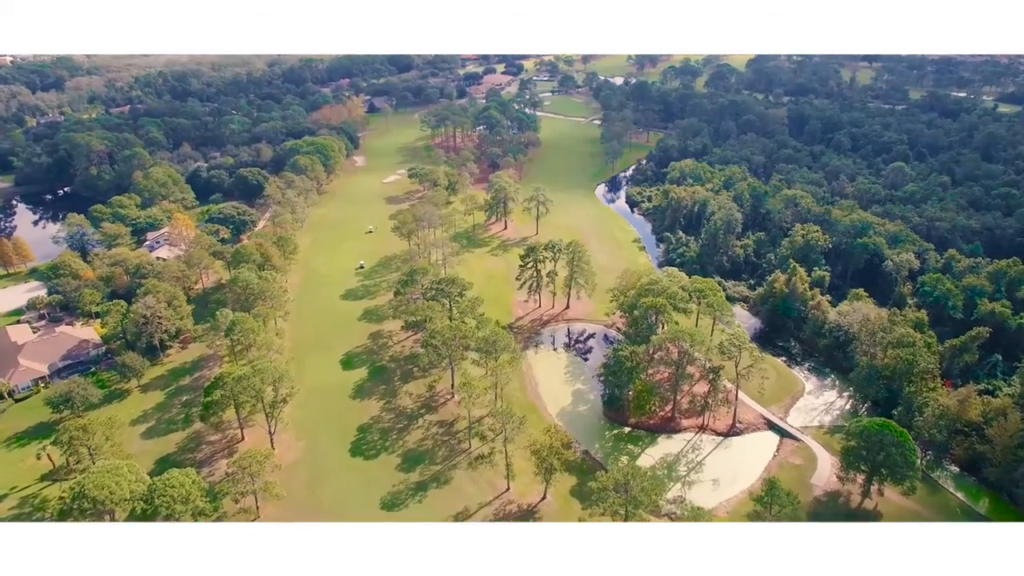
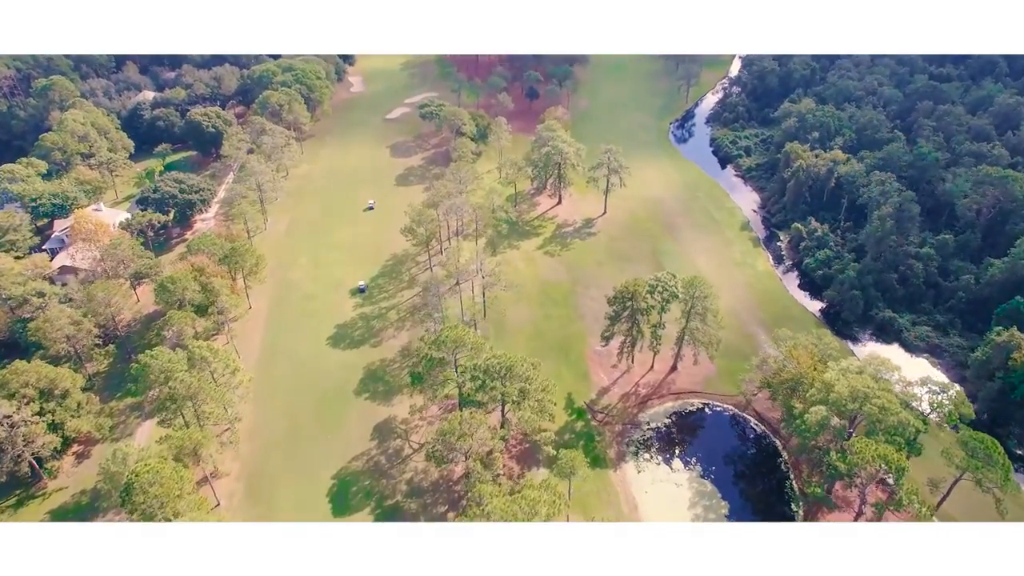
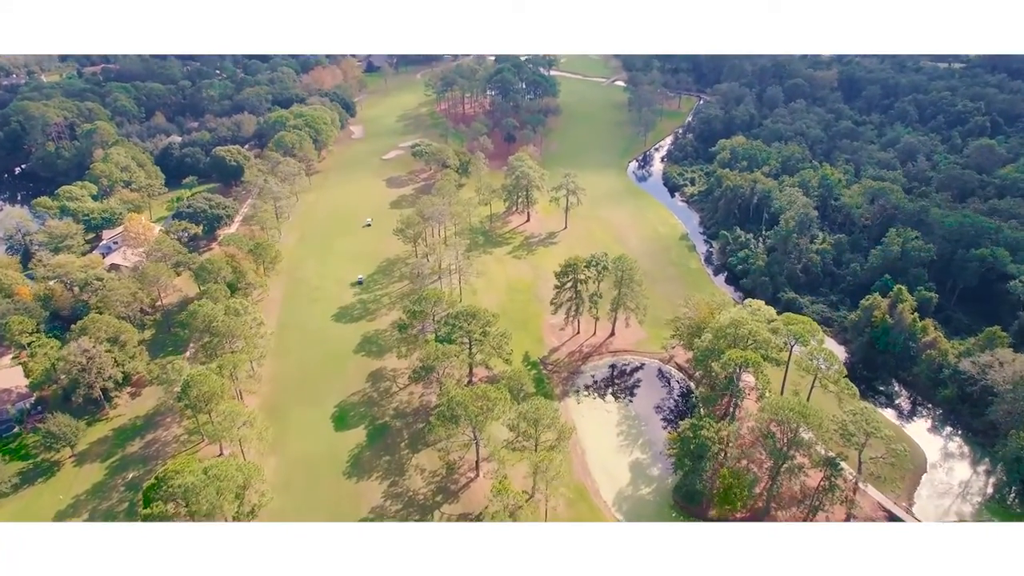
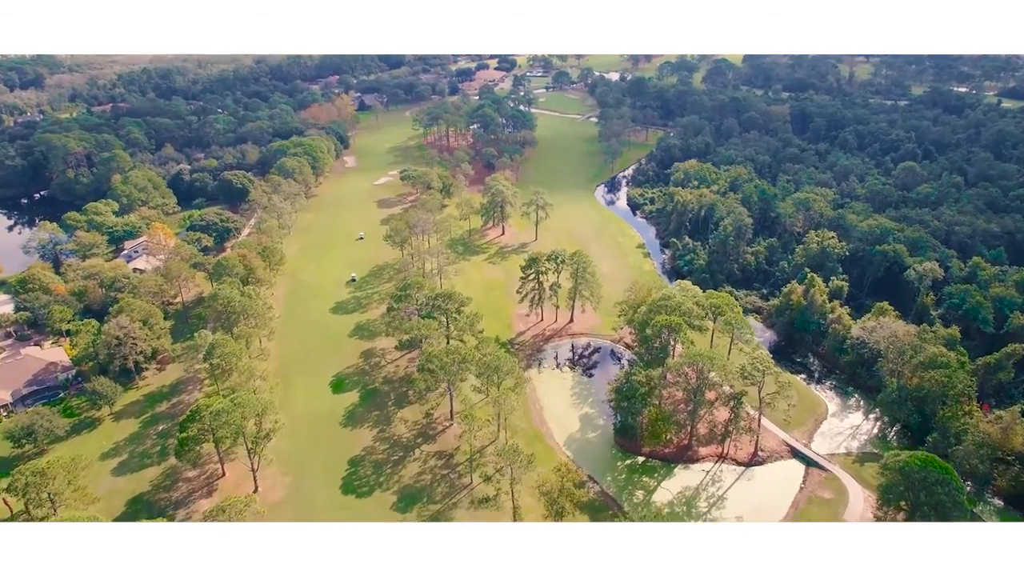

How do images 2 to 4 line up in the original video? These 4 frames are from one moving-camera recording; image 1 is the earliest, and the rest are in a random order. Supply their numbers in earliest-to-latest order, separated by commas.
4, 3, 2
